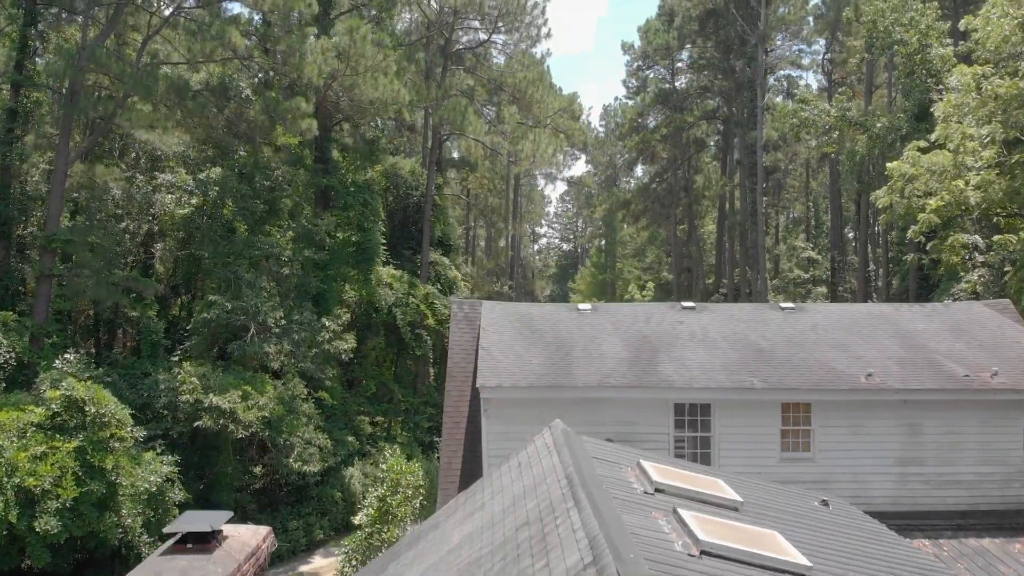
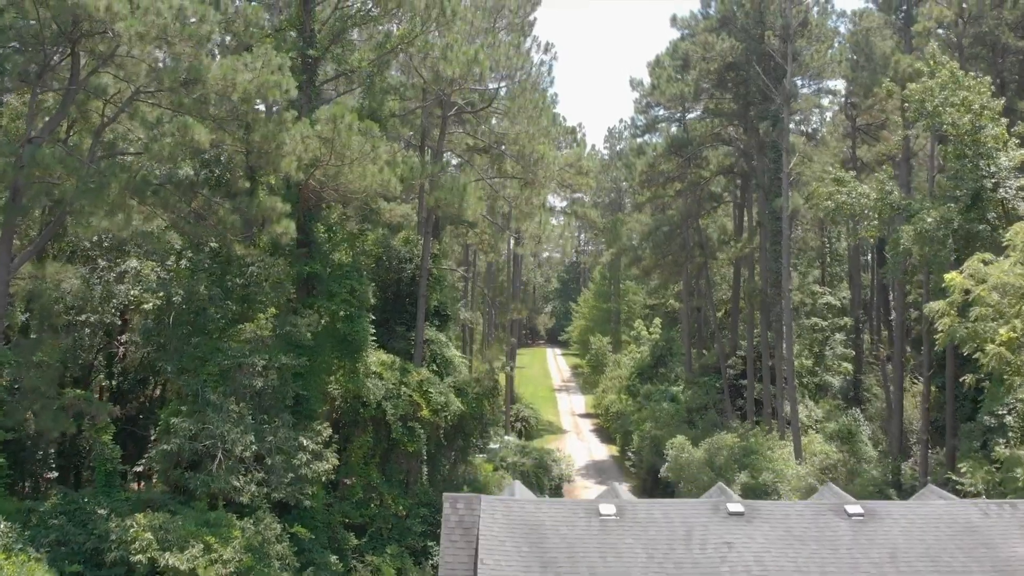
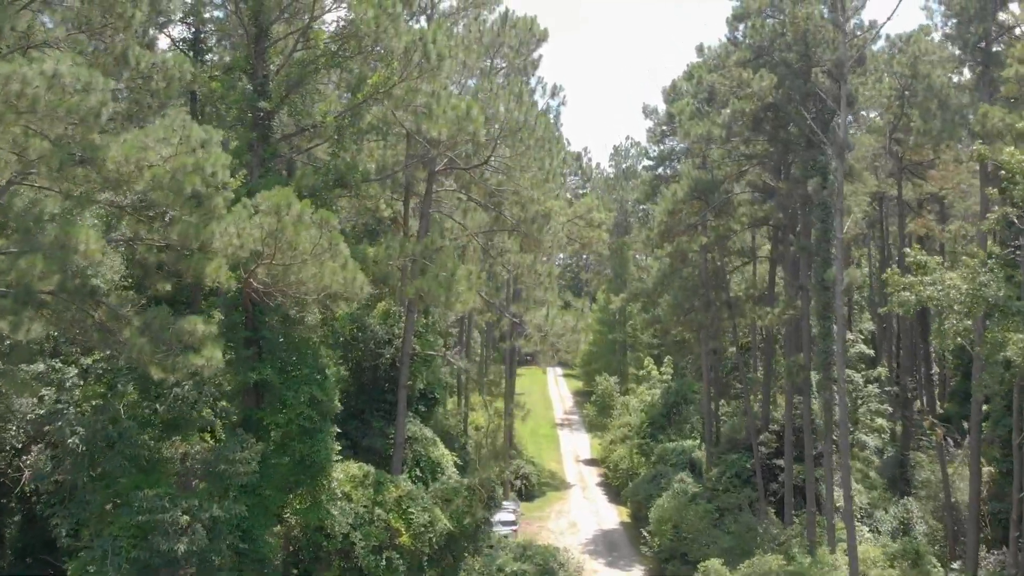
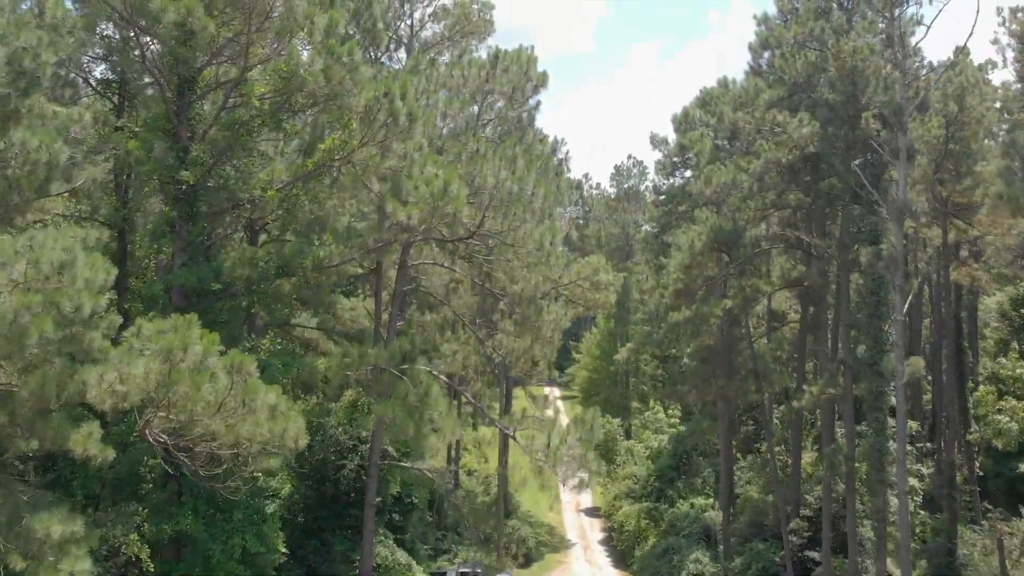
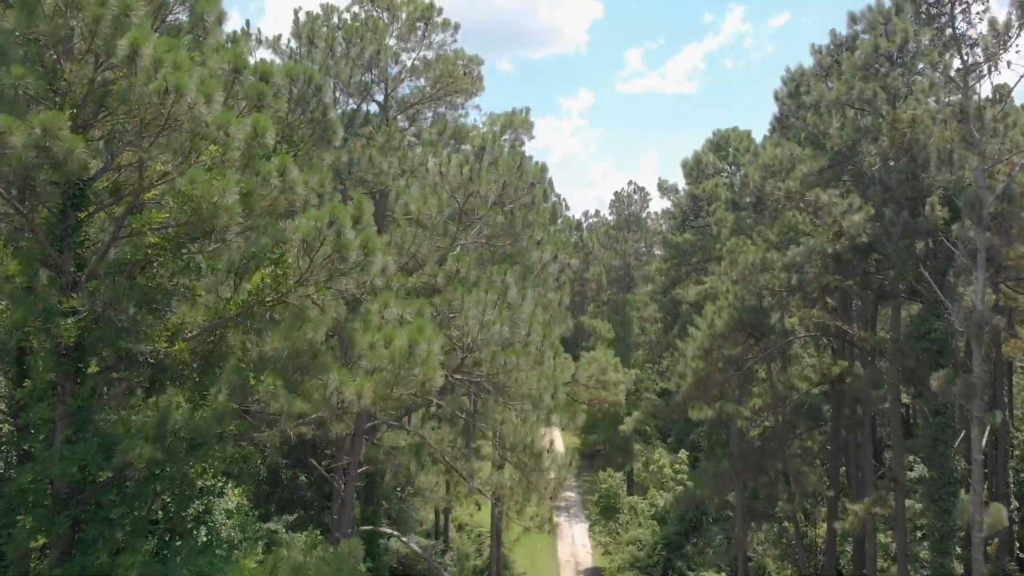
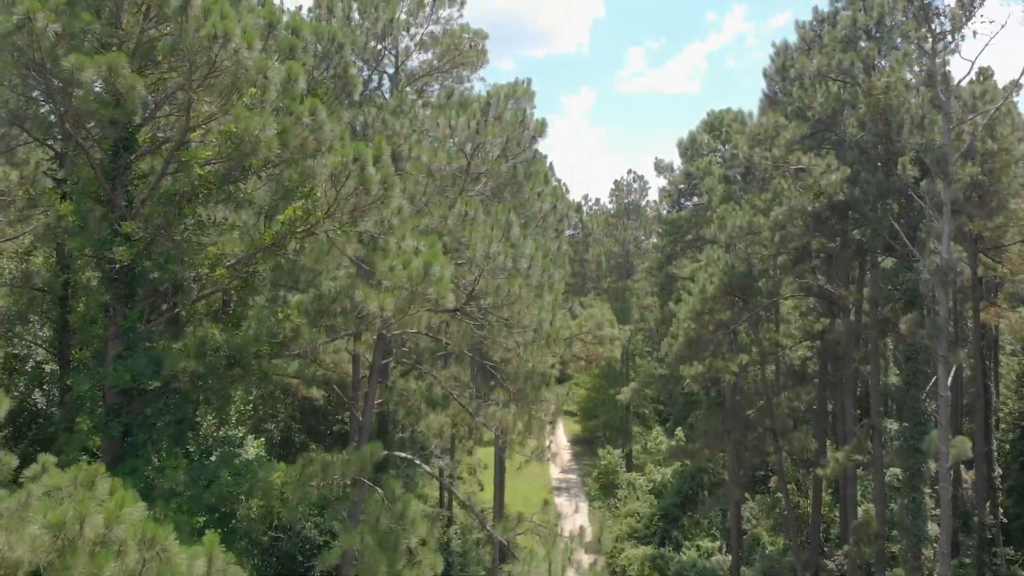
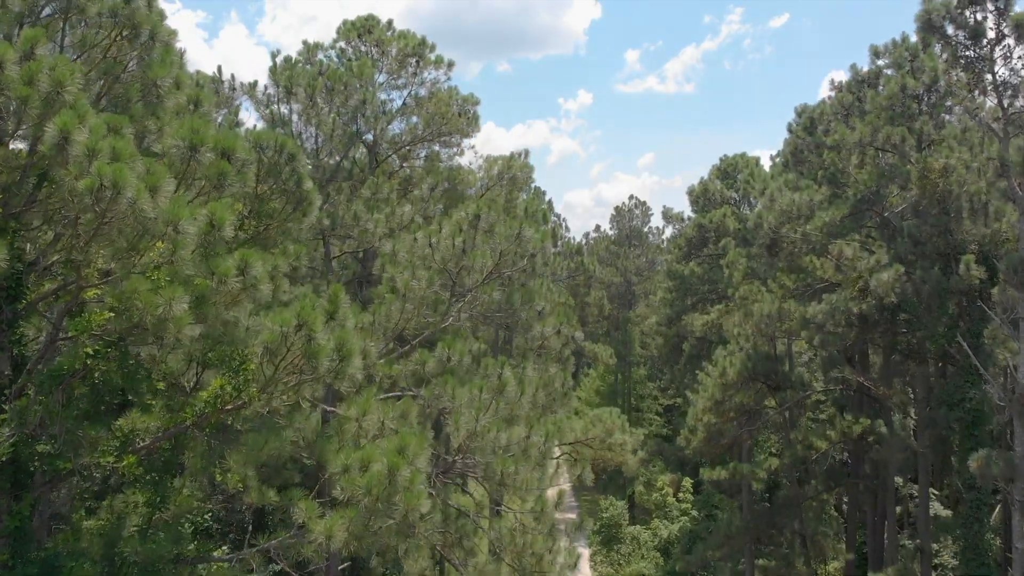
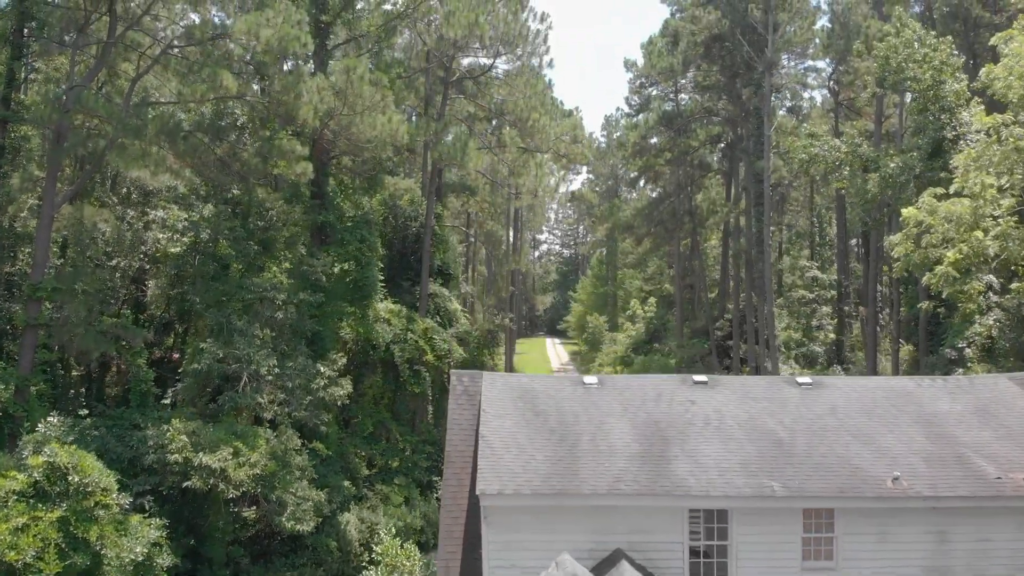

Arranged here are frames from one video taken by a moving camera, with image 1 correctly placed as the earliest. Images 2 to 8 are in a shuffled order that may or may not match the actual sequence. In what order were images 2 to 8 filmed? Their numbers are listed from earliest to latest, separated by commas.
8, 2, 3, 4, 6, 5, 7
